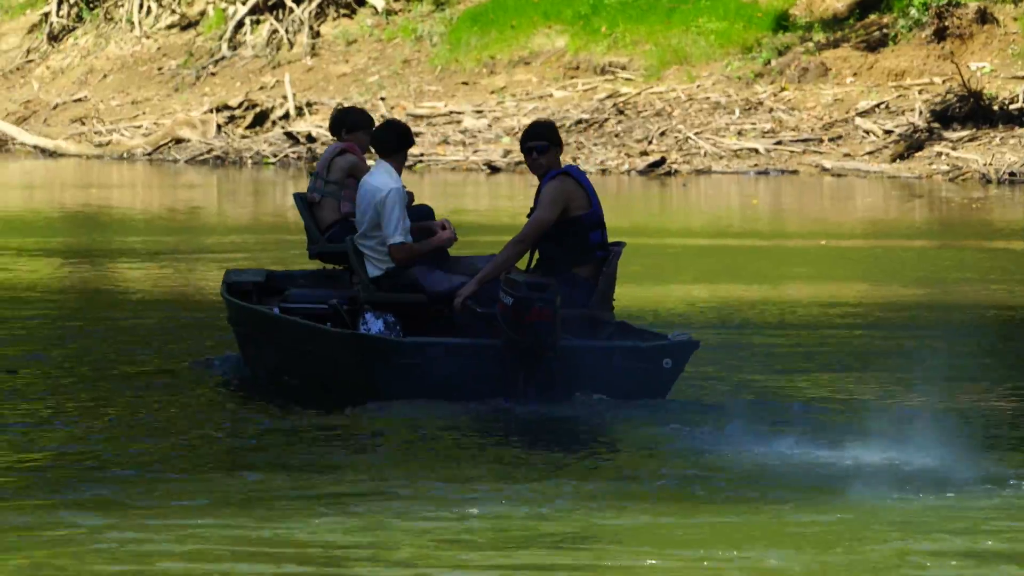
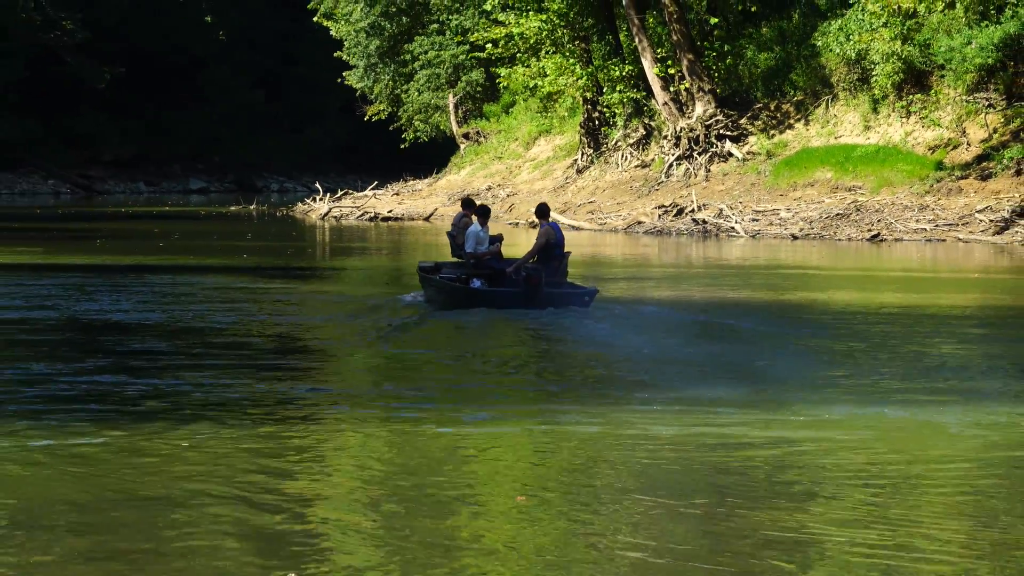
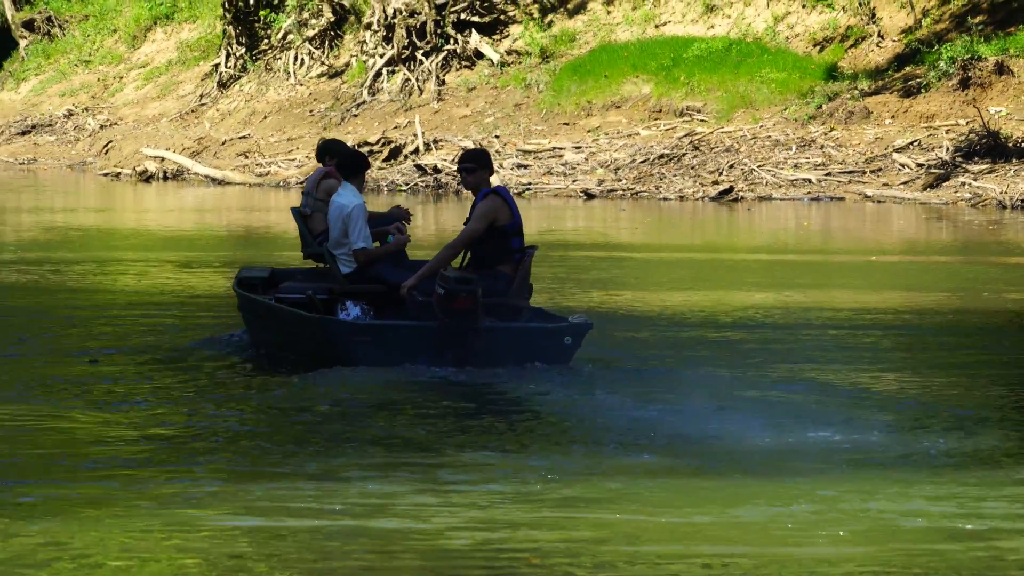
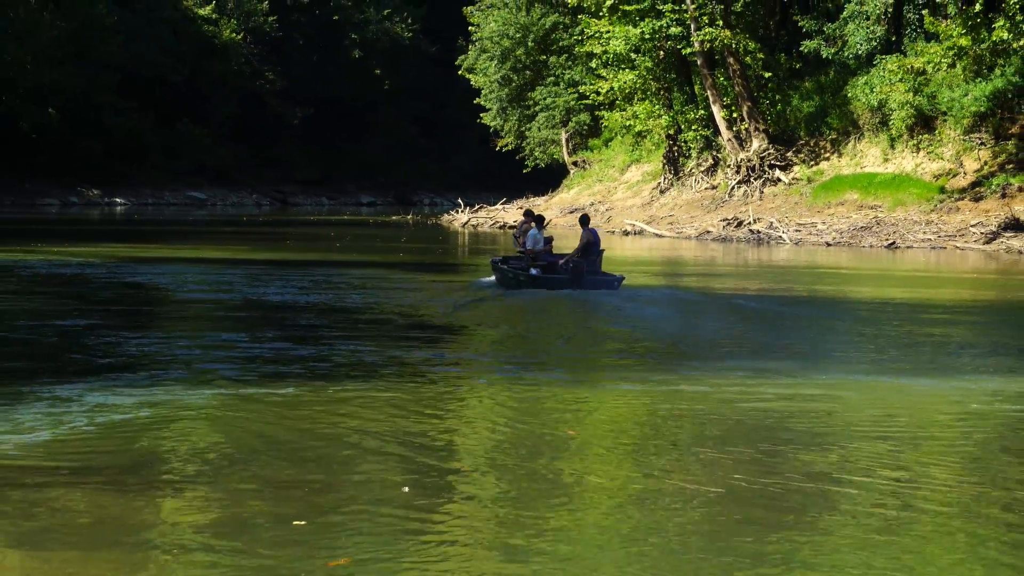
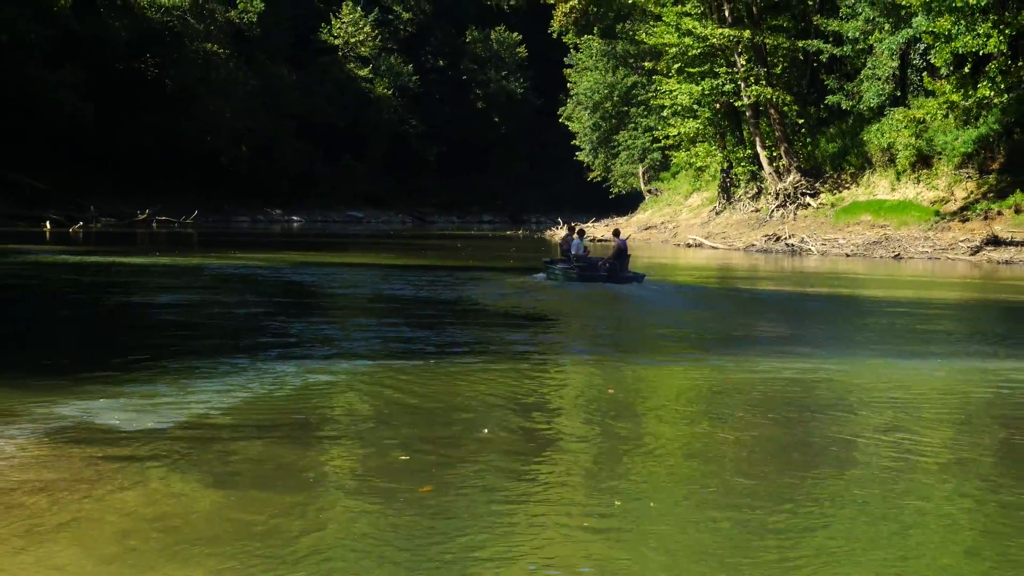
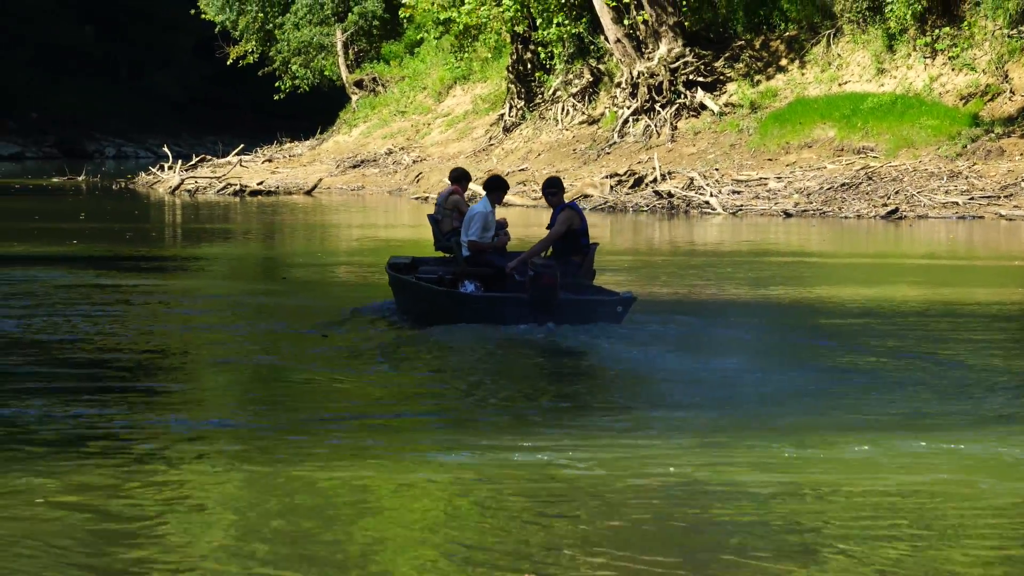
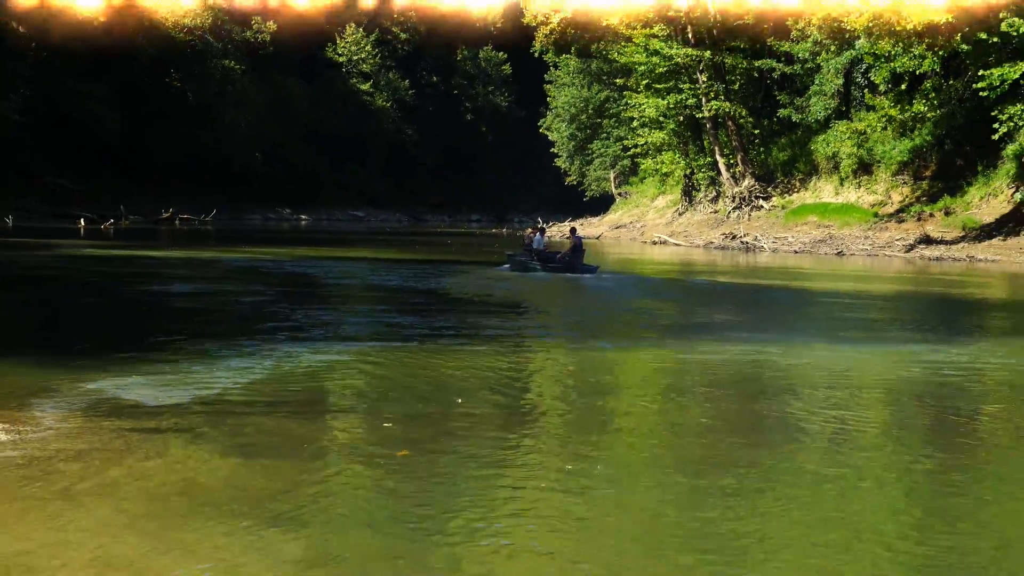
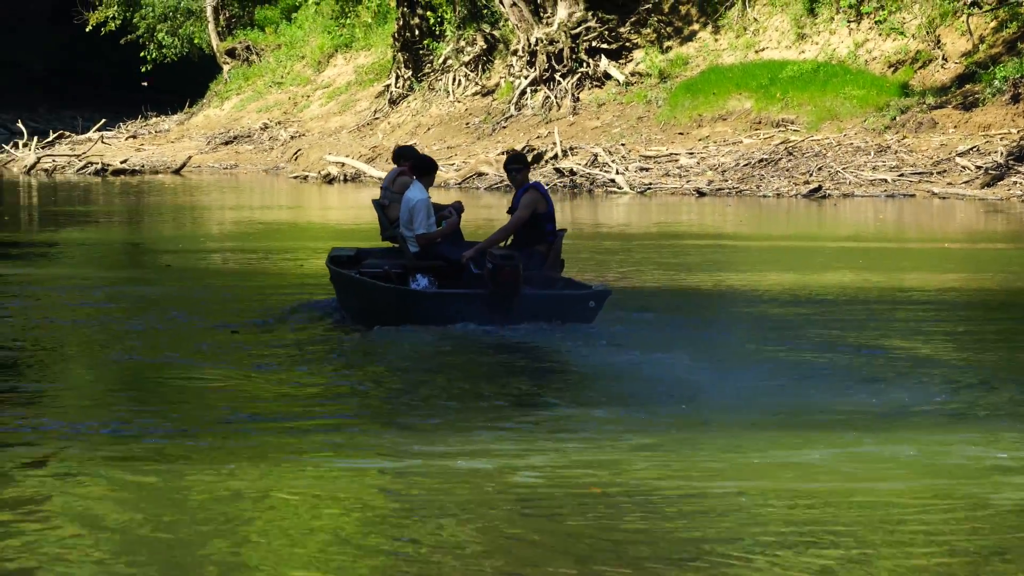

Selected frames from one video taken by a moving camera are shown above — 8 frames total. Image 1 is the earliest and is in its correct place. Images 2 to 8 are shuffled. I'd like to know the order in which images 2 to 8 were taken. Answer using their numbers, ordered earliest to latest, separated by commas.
3, 8, 6, 2, 4, 5, 7
